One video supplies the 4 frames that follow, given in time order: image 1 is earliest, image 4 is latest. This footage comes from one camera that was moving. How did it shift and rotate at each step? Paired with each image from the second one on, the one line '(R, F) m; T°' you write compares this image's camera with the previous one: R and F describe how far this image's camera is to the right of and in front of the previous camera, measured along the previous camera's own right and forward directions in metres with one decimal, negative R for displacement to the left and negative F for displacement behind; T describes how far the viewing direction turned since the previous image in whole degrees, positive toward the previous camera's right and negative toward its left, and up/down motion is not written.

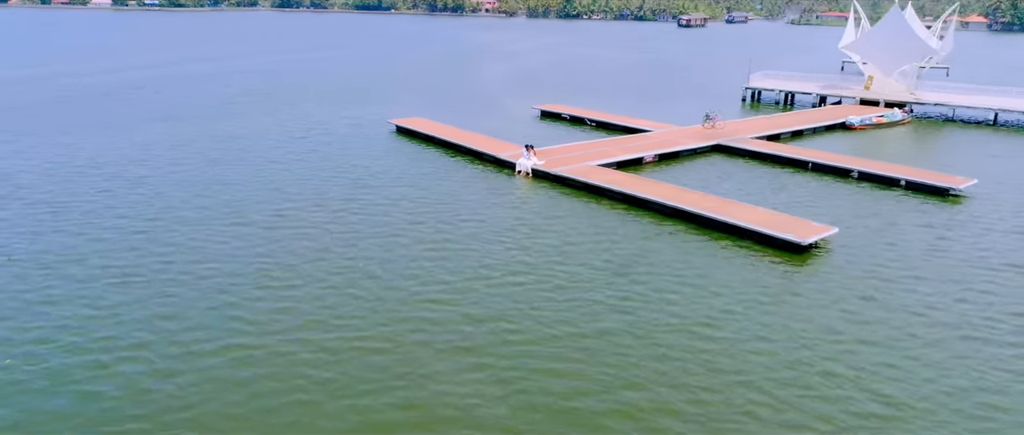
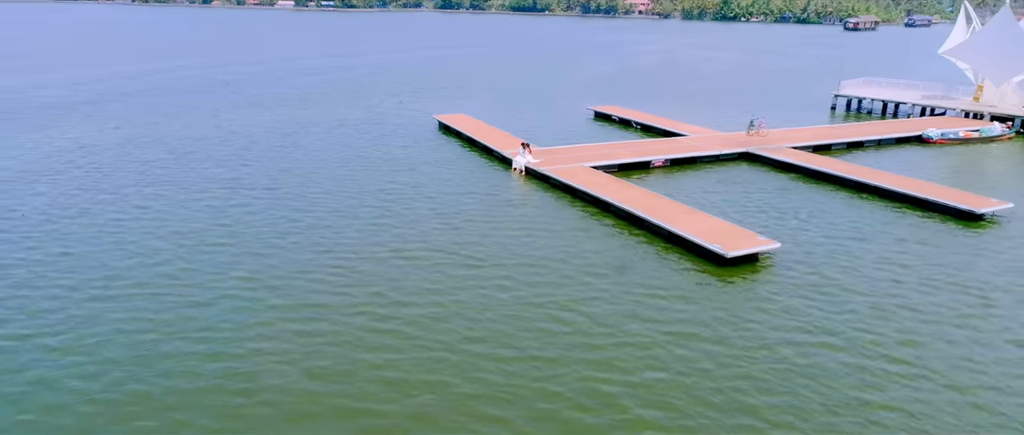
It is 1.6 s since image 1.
(+7.8, -0.6) m; -13°
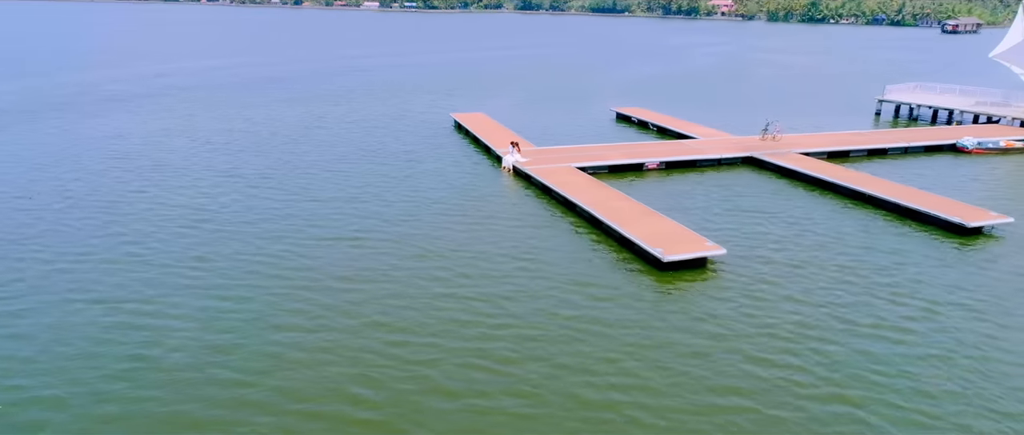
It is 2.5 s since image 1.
(+4.6, -0.3) m; -7°
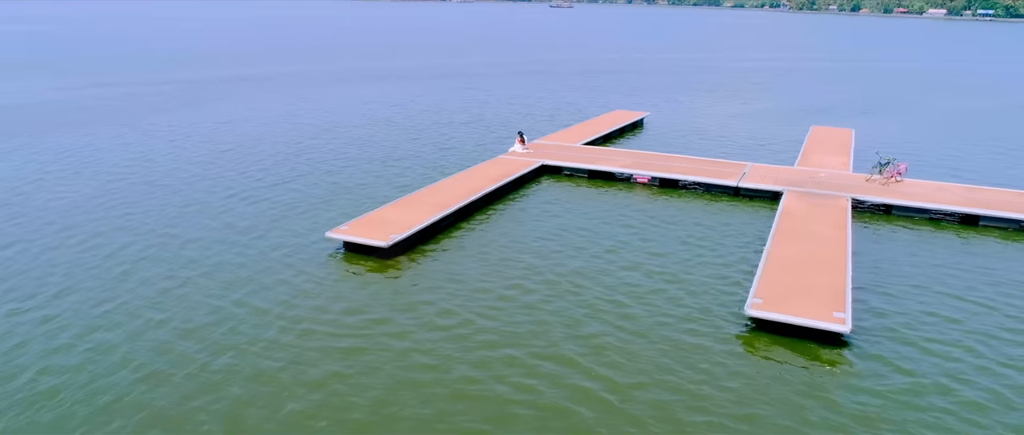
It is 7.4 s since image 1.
(+24.3, +9.2) m; -43°
